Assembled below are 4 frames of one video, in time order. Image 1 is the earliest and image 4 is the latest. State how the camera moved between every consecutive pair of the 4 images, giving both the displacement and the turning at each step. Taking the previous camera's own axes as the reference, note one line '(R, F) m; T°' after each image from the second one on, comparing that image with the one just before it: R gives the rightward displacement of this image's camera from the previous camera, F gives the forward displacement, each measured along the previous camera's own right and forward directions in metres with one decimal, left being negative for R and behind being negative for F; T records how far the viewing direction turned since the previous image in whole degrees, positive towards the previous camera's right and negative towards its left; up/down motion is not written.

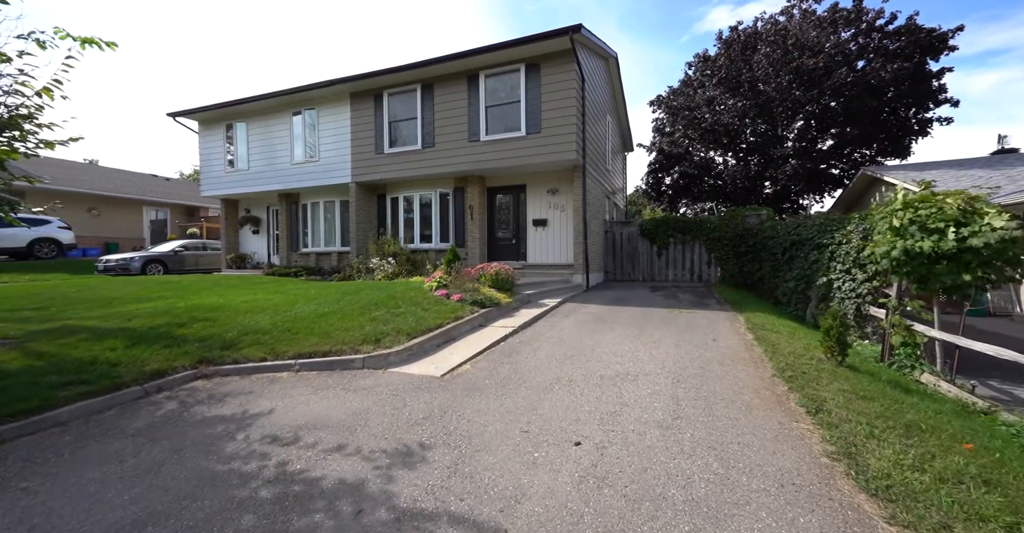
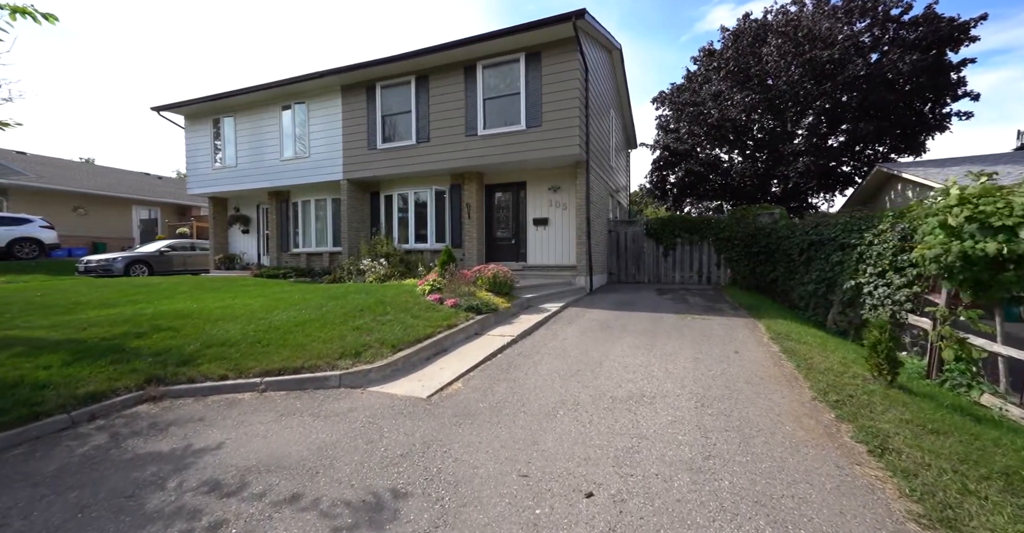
(0.0, +0.6) m; 0°
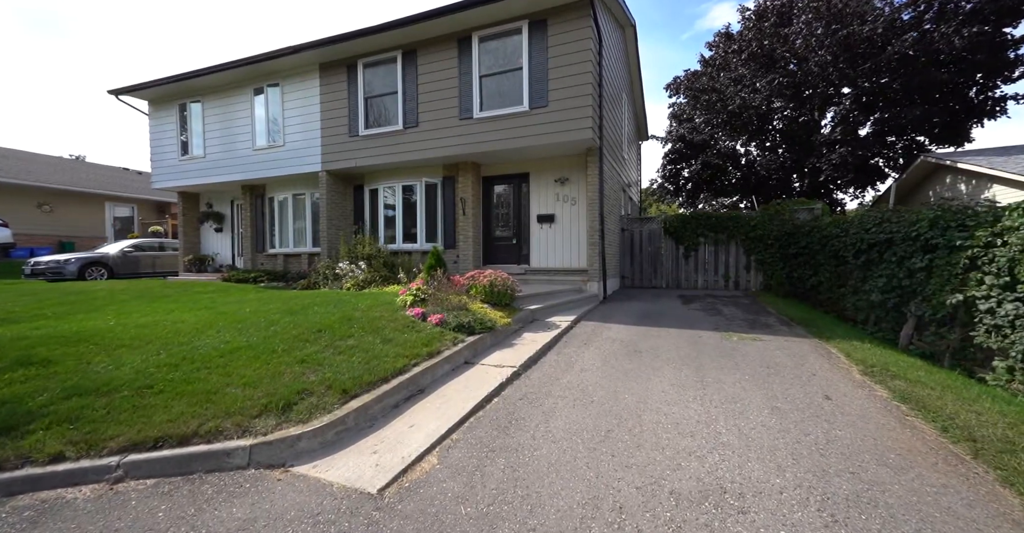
(0.0, +1.4) m; 0°
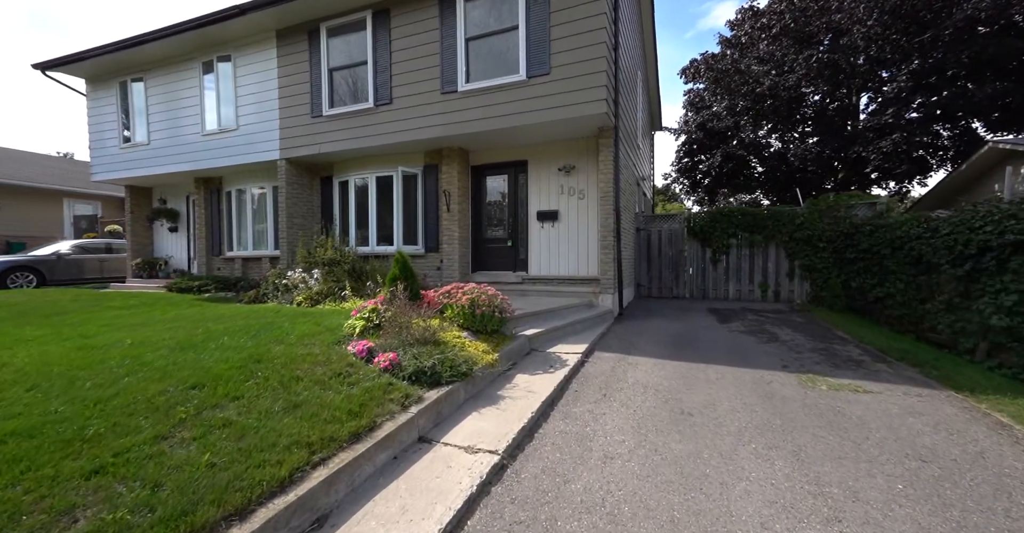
(+0.2, +1.8) m; 0°
